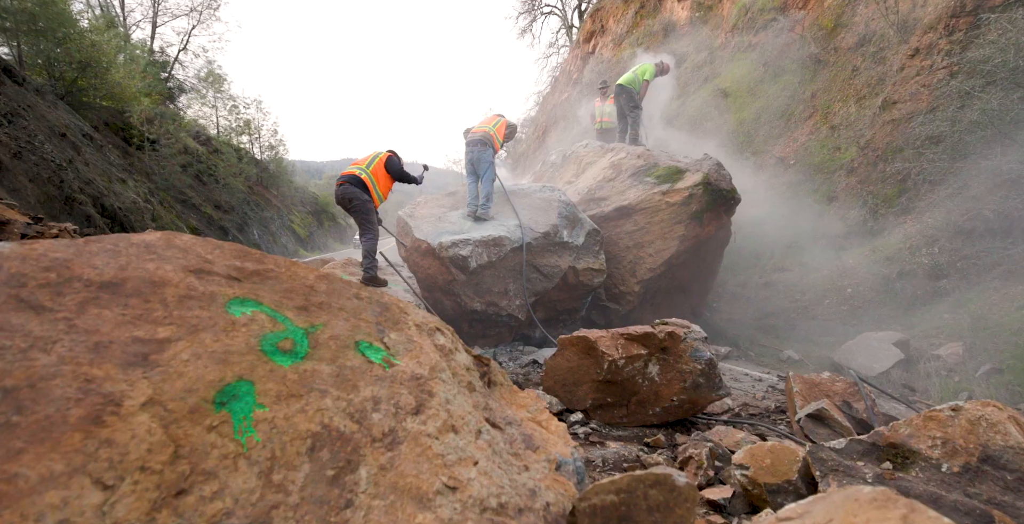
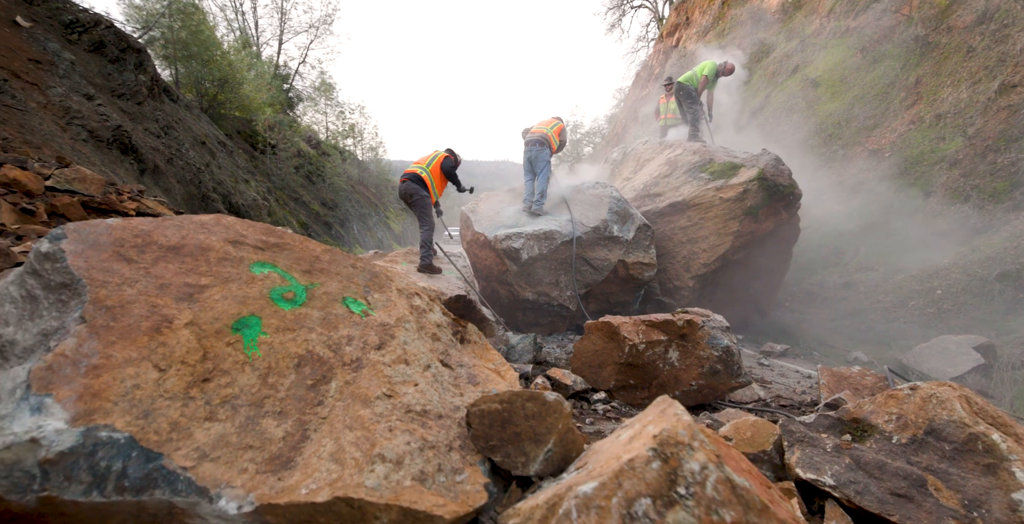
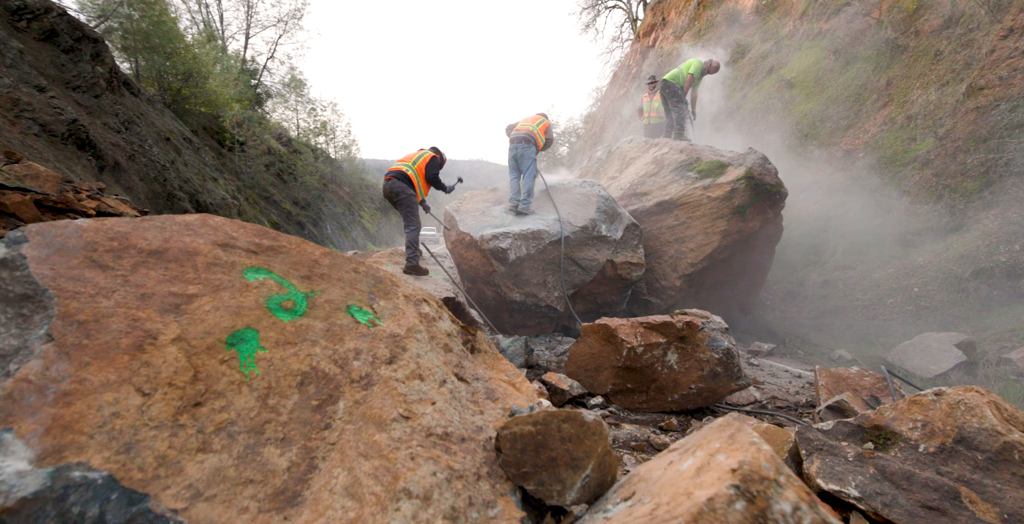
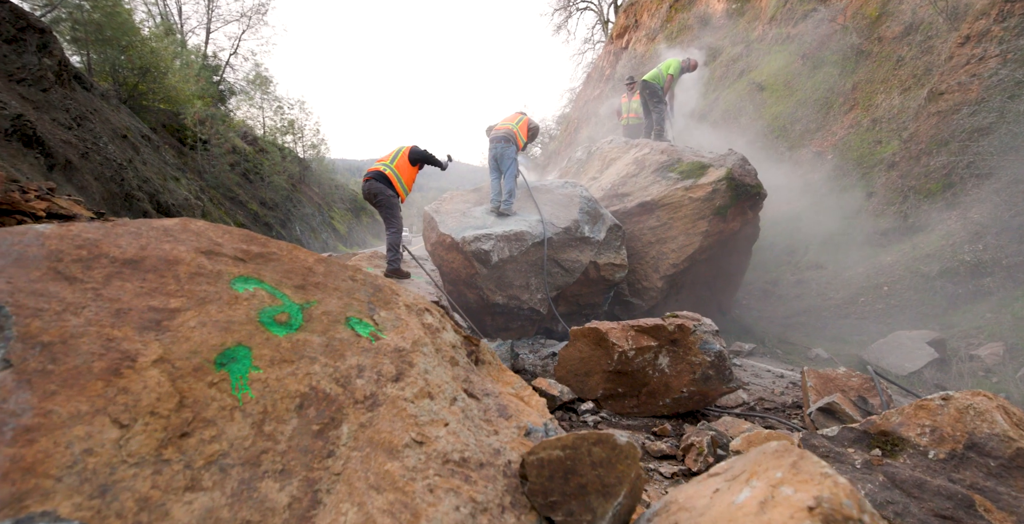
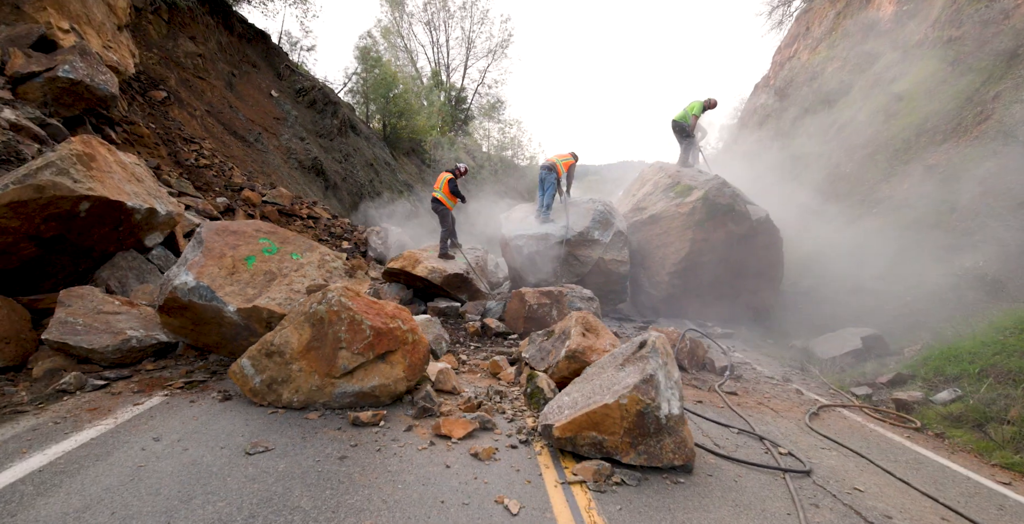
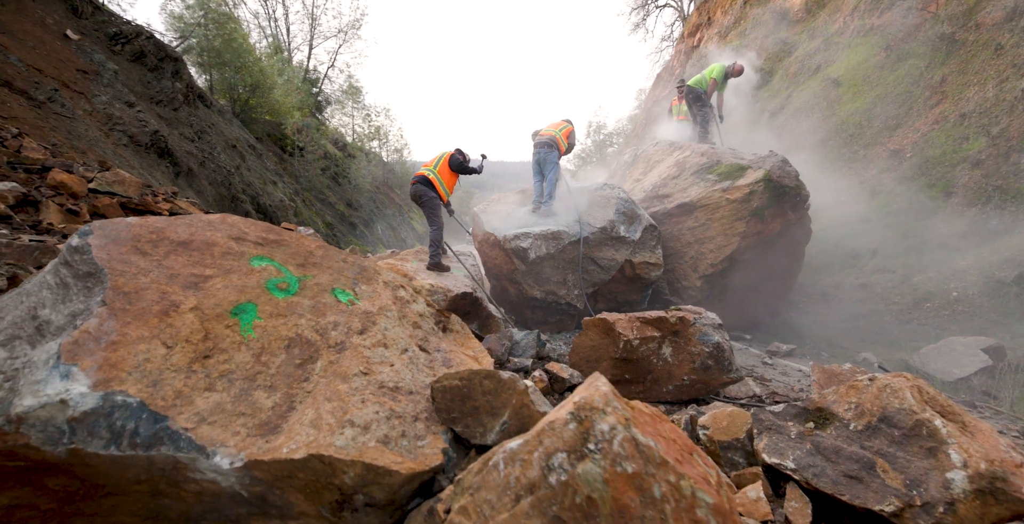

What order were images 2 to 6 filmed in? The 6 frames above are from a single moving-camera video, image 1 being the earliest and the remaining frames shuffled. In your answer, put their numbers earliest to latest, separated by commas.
4, 3, 2, 6, 5
